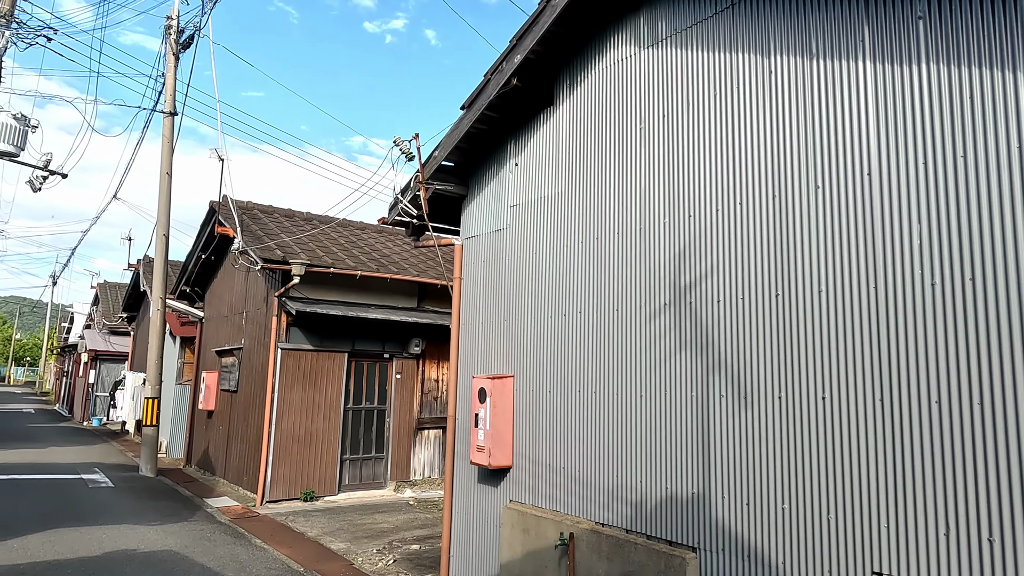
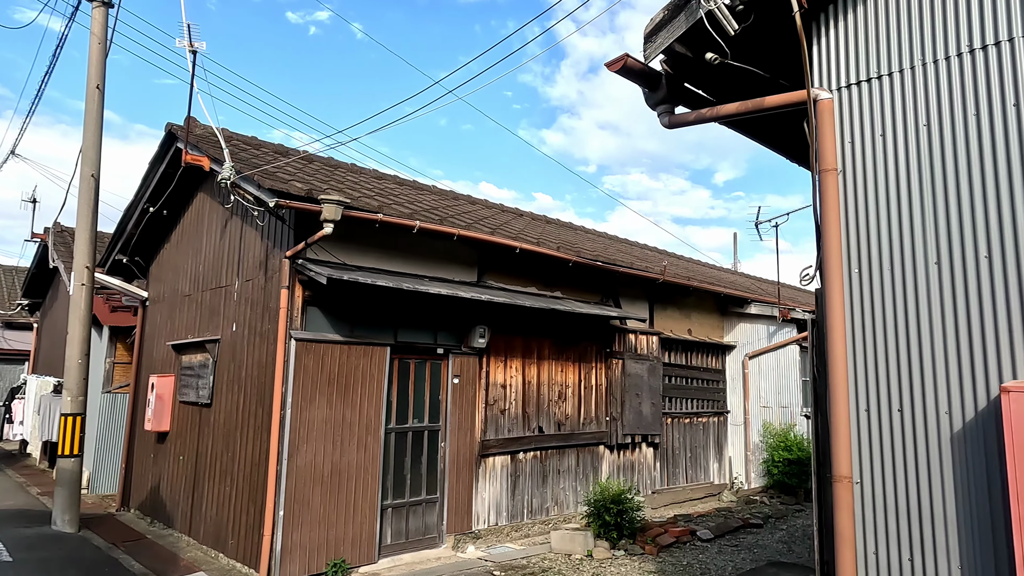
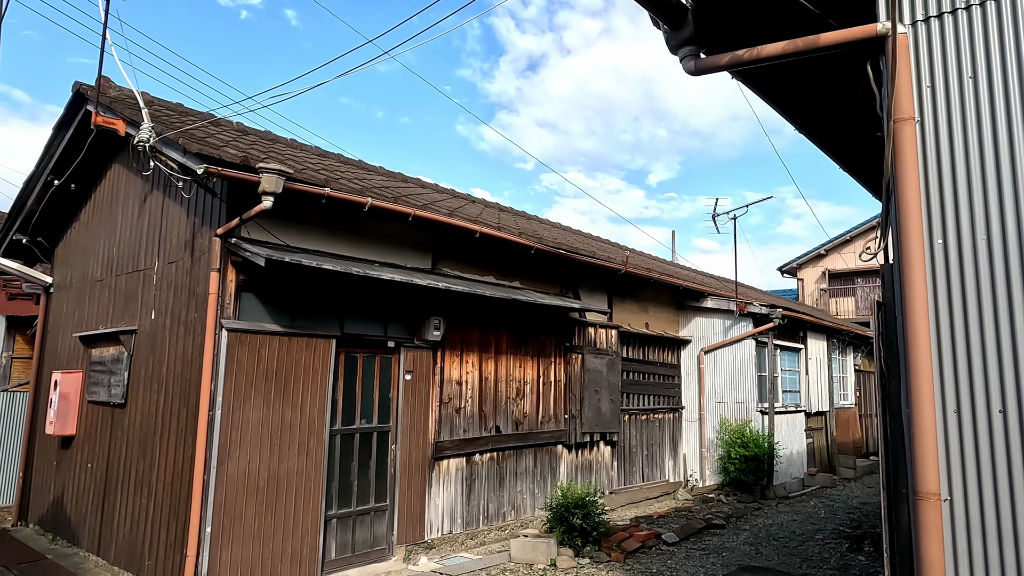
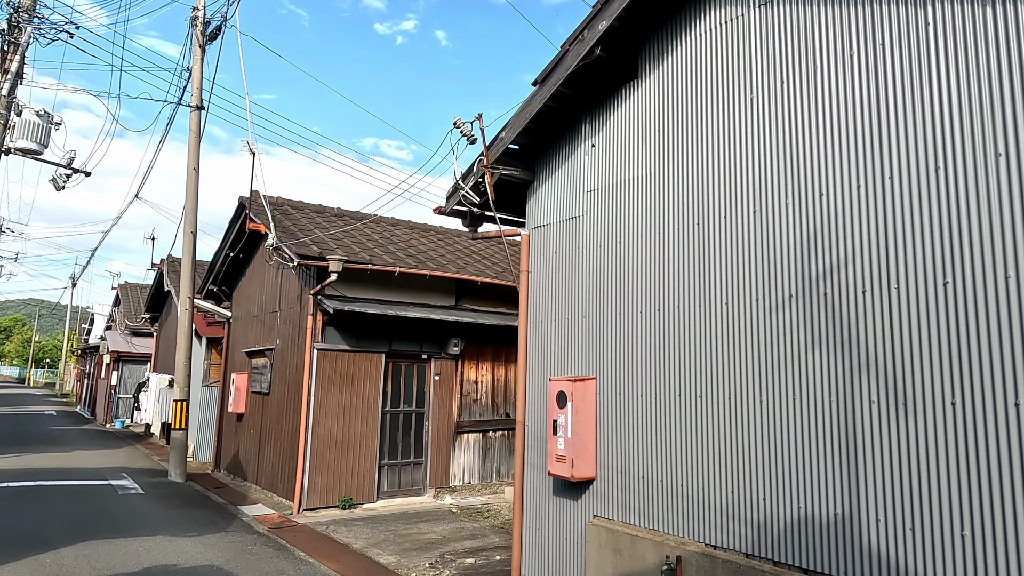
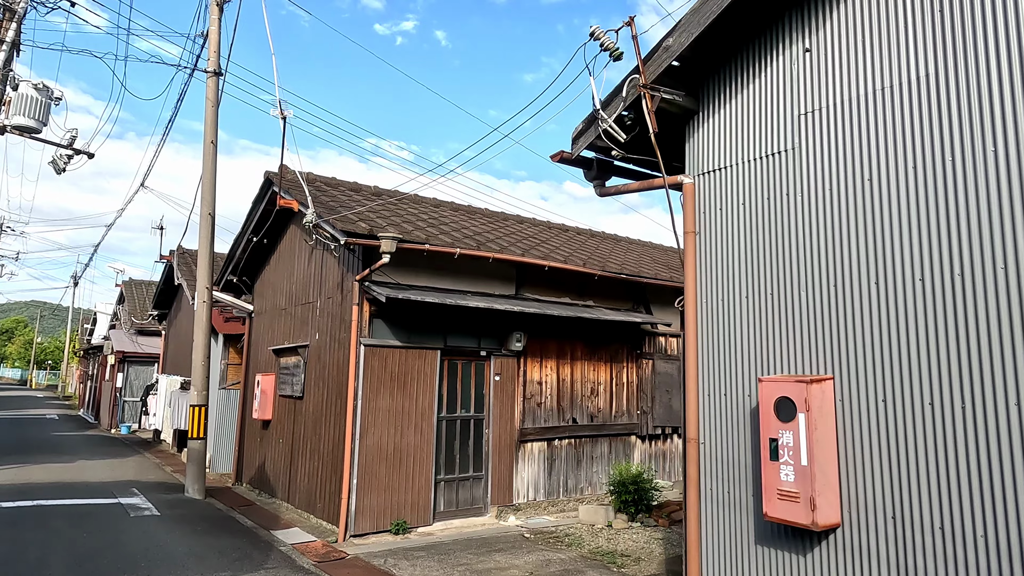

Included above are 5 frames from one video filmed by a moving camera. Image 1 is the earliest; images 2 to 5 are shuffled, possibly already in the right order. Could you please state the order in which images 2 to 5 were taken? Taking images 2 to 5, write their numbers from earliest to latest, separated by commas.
4, 5, 2, 3
